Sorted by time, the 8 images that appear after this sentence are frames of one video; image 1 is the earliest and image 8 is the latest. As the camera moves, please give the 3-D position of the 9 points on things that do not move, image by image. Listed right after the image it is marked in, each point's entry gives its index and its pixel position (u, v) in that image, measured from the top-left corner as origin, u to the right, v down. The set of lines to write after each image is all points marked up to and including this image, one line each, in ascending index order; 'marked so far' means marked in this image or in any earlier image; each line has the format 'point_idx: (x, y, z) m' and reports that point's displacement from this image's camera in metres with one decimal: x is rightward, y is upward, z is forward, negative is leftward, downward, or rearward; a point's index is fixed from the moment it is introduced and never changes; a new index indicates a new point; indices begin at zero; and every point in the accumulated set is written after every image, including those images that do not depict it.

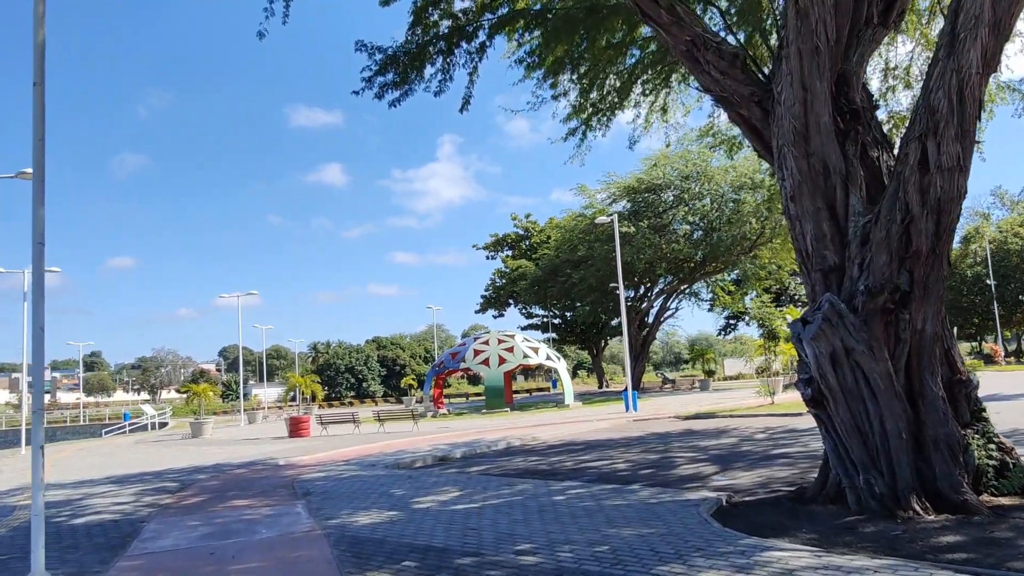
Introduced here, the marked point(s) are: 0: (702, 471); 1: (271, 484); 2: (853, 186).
0: (+2.8, -2.7, +10.0) m
1: (-4.9, -4.0, +13.8) m
2: (+3.5, +1.1, +7.1) m
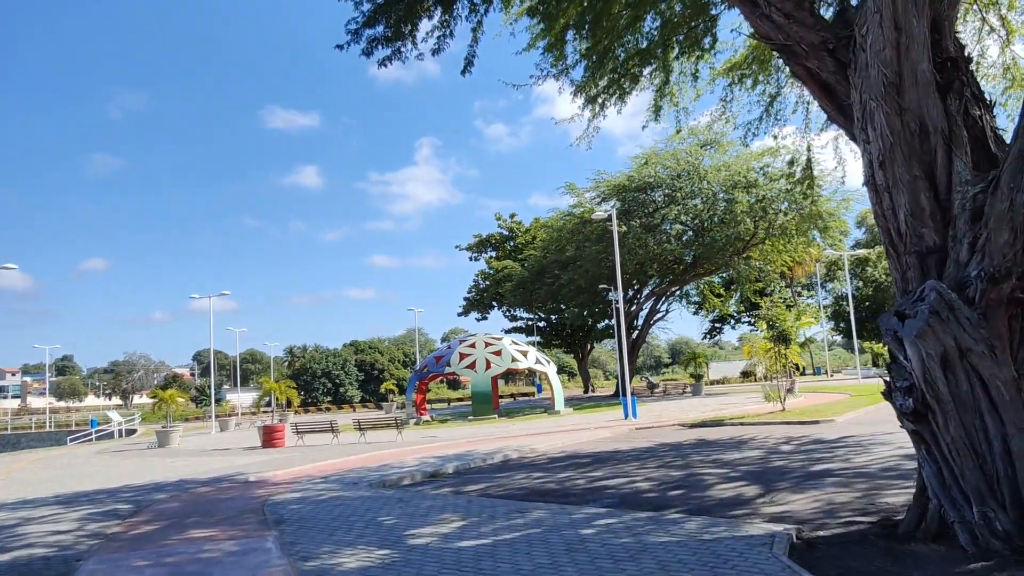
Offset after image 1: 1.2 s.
0: (+2.9, -2.6, +8.6) m
1: (-4.9, -3.9, +12.2) m
2: (+3.8, +1.2, +5.7) m
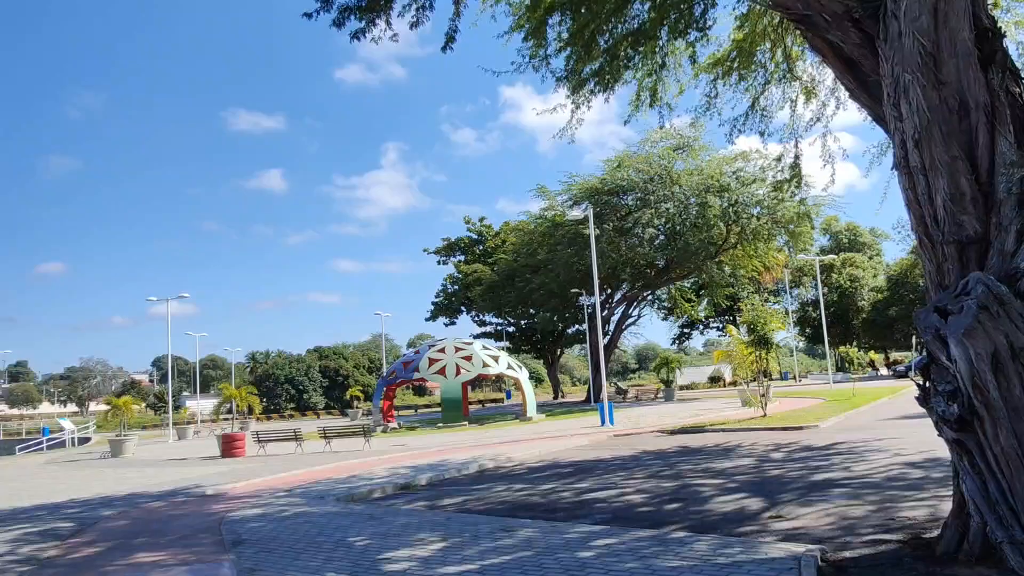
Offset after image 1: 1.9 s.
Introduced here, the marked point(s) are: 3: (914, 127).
0: (+2.8, -2.6, +8.0) m
1: (-5.2, -3.9, +11.1) m
2: (+3.7, +1.2, +5.2) m
3: (+3.2, +1.3, +5.4) m
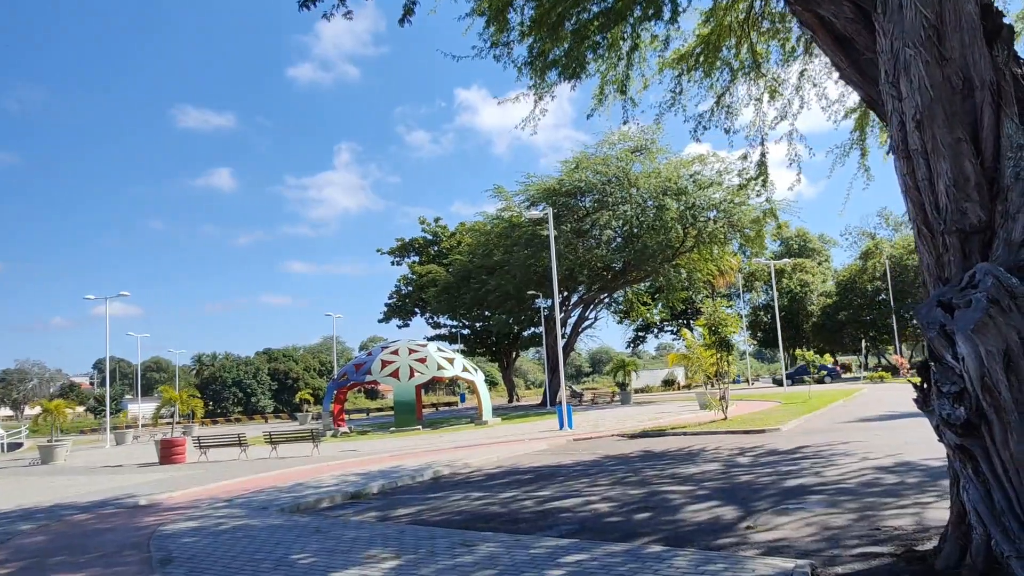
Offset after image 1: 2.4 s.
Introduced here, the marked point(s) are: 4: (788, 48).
0: (+2.3, -2.5, +7.6) m
1: (-5.9, -3.8, +10.1) m
2: (+3.5, +1.3, +4.8) m
3: (+2.9, +1.3, +5.0) m
4: (+6.1, +5.4, +15.2) m
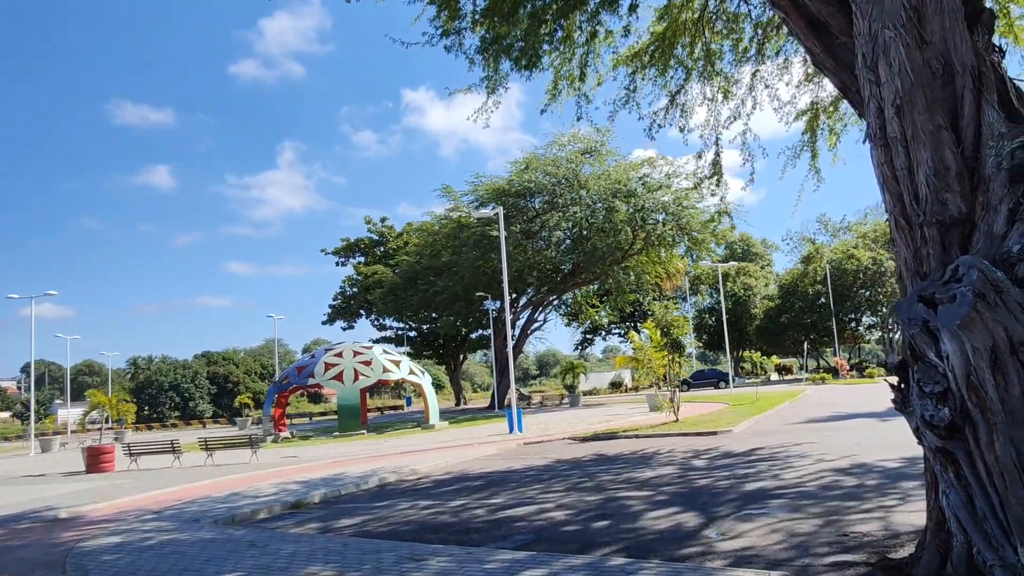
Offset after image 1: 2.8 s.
0: (+1.8, -2.5, +7.3) m
1: (-6.6, -3.7, +9.2) m
2: (+3.2, +1.3, +4.6) m
3: (+2.7, +1.4, +4.7) m
4: (+5.1, +5.3, +15.2) m
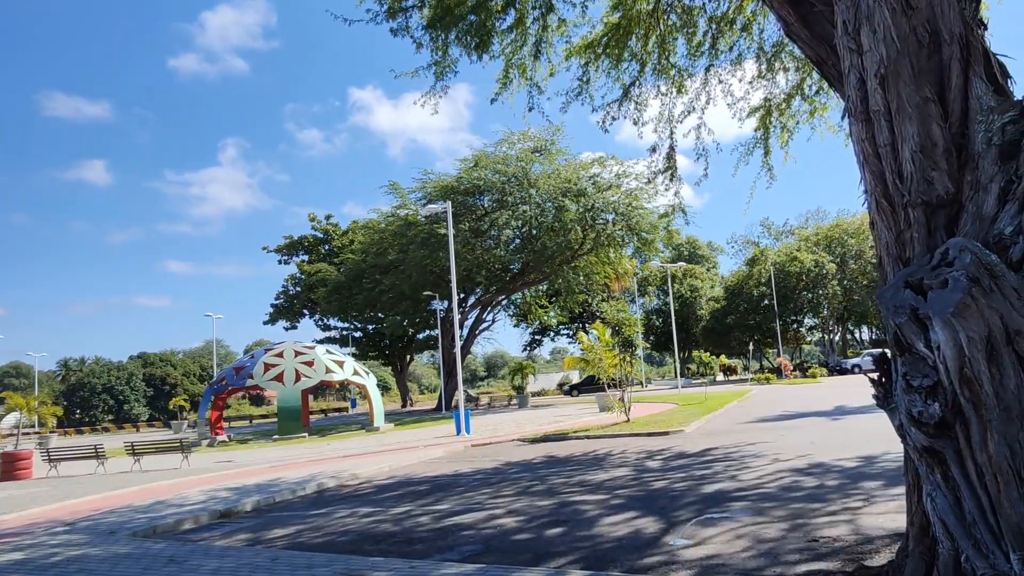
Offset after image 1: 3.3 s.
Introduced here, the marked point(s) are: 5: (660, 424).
0: (+1.3, -2.4, +6.8) m
1: (-7.2, -3.5, +8.1) m
2: (+2.9, +1.4, +4.3) m
3: (+2.4, +1.5, +4.4) m
4: (+4.0, +5.4, +15.0) m
5: (+3.7, -3.5, +17.4) m
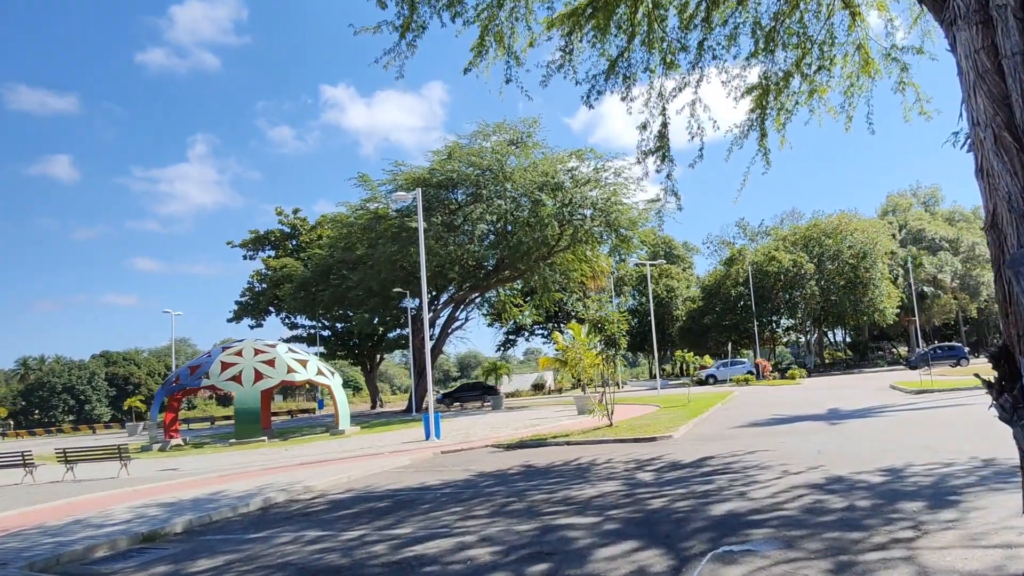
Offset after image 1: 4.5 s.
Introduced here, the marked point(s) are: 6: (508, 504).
0: (+1.1, -2.2, +5.5) m
1: (-7.5, -3.3, +6.5) m
2: (+2.8, +1.6, +3.1) m
3: (+2.3, +1.6, +3.1) m
4: (+3.5, +5.5, +13.8) m
5: (+3.1, -3.3, +16.1) m
6: (-0.1, -2.7, +8.7) m
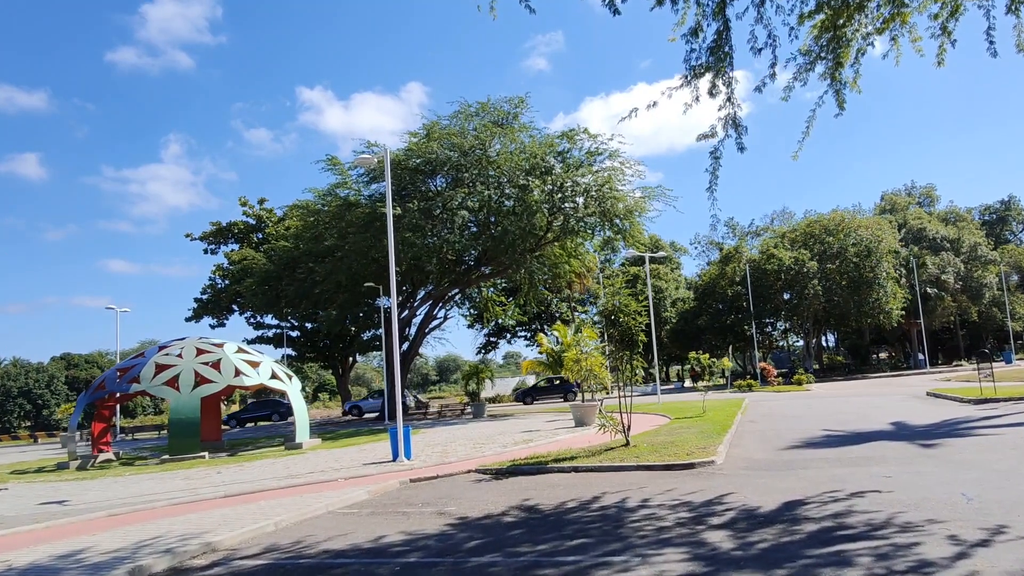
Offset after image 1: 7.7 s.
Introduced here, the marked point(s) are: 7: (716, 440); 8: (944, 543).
0: (+1.2, -1.8, +2.0) m
1: (-7.4, -2.9, +2.7) m
2: (+3.1, +2.0, -0.3) m
3: (+2.5, +2.0, -0.3) m
4: (+3.5, +5.9, +10.4) m
5: (+2.9, -3.0, +12.7) m
6: (0.0, -2.3, +5.1) m
7: (+4.0, -3.0, +13.6) m
8: (+3.5, -2.1, +5.6) m
